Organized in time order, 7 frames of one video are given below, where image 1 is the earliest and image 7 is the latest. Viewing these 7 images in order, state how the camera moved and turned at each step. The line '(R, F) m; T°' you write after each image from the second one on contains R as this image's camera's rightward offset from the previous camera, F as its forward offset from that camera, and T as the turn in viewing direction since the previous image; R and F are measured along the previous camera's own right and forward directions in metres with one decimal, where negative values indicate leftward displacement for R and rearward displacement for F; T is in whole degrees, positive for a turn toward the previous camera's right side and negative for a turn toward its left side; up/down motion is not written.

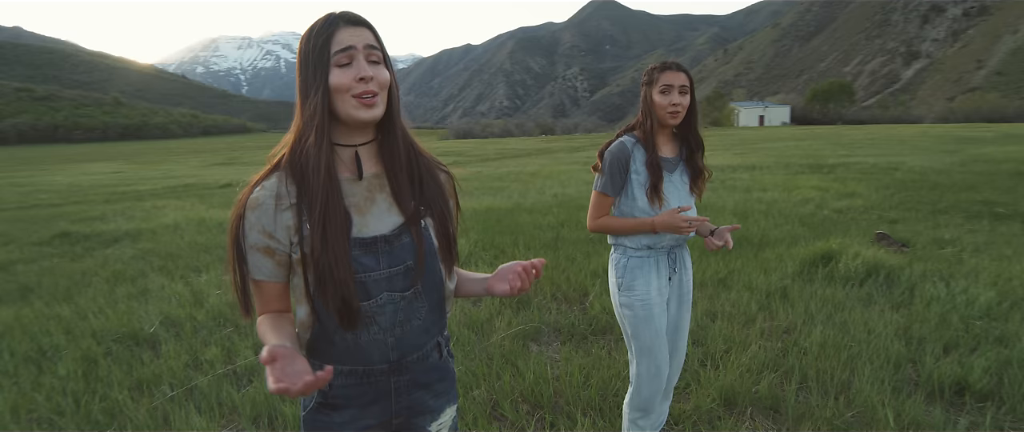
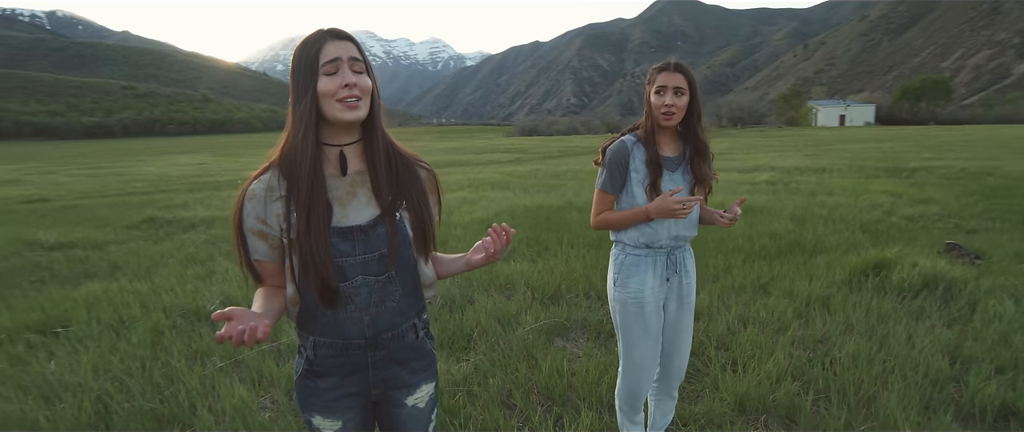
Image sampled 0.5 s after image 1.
(+0.3, -0.1) m; -7°
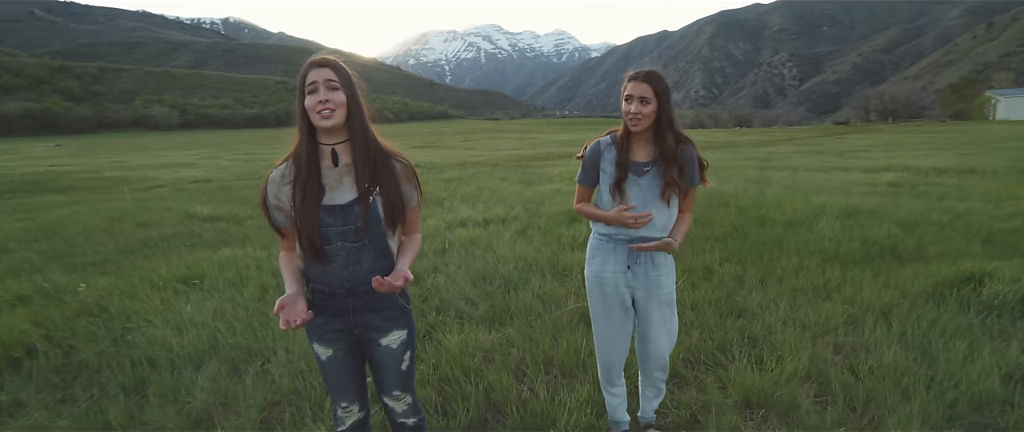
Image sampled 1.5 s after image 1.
(+0.6, -0.3) m; -12°
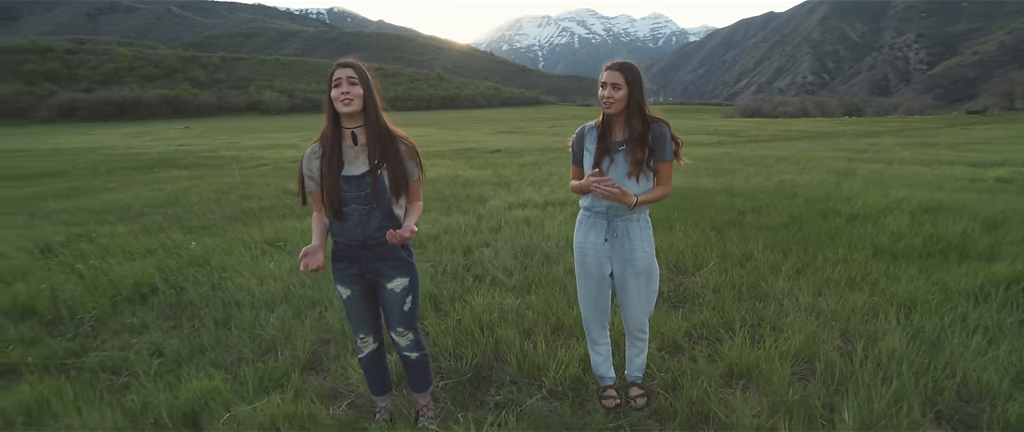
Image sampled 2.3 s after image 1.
(+0.5, -0.4) m; -9°
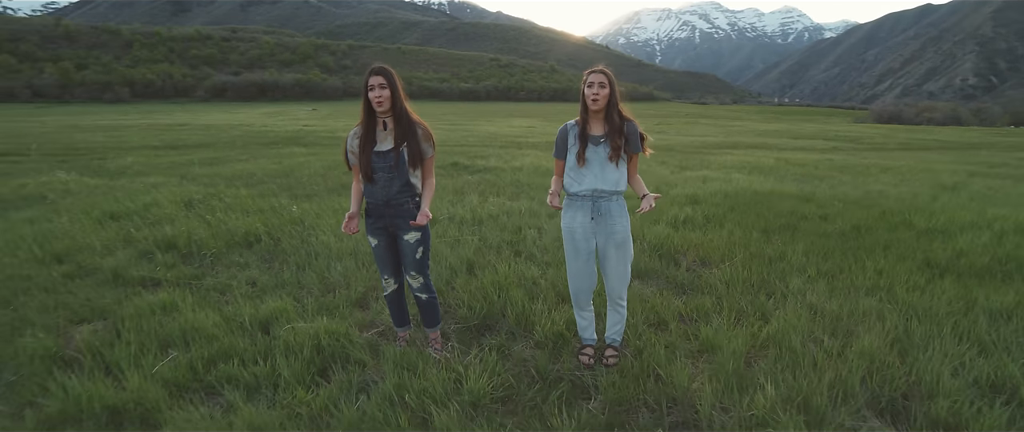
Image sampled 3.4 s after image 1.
(+0.7, -0.6) m; -11°
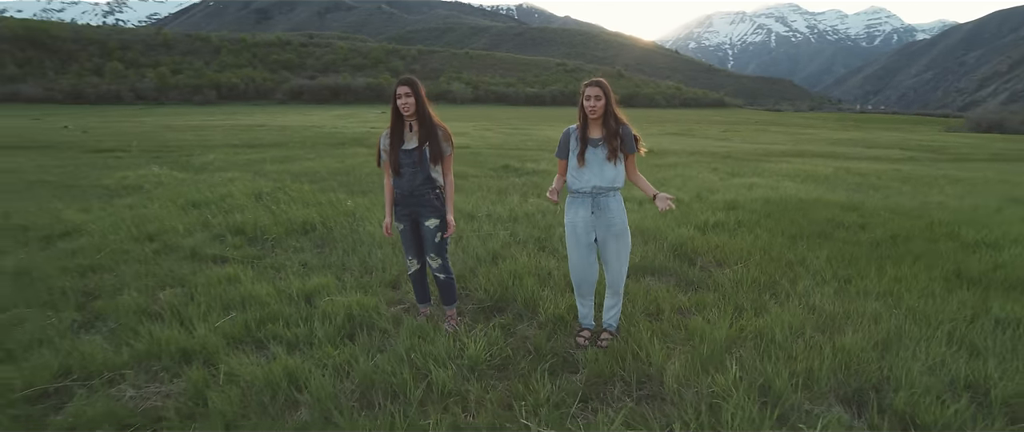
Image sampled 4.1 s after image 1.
(+0.4, -0.5) m; -6°
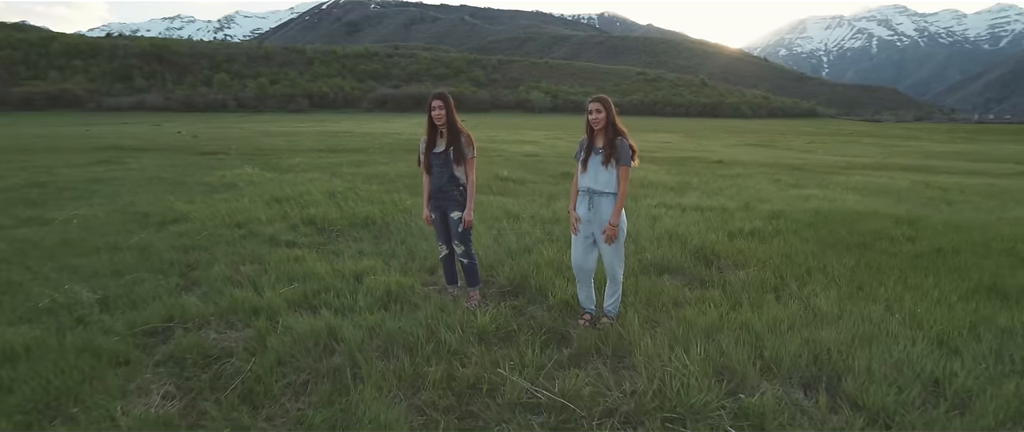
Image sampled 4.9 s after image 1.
(+0.6, -0.6) m; -8°
